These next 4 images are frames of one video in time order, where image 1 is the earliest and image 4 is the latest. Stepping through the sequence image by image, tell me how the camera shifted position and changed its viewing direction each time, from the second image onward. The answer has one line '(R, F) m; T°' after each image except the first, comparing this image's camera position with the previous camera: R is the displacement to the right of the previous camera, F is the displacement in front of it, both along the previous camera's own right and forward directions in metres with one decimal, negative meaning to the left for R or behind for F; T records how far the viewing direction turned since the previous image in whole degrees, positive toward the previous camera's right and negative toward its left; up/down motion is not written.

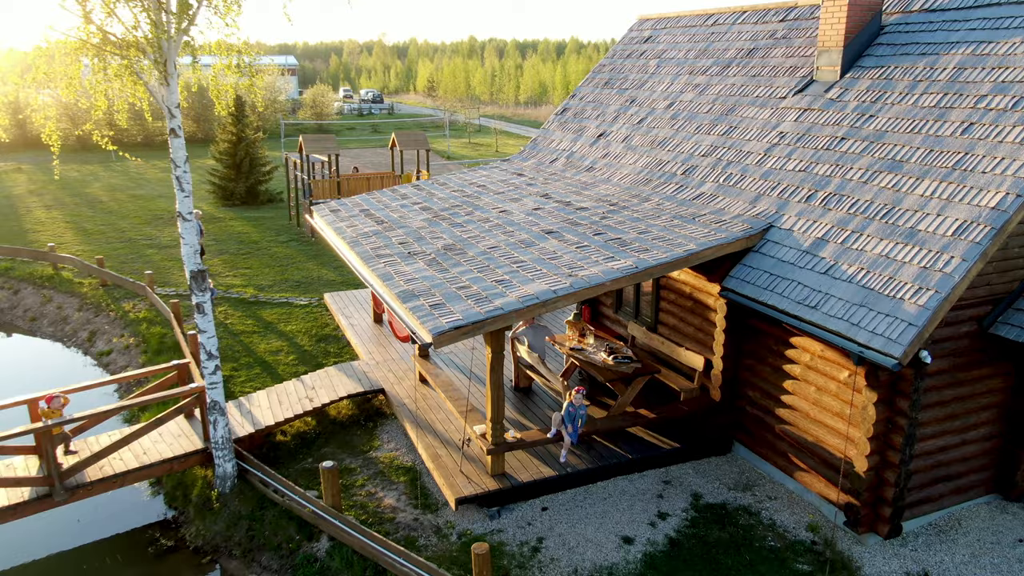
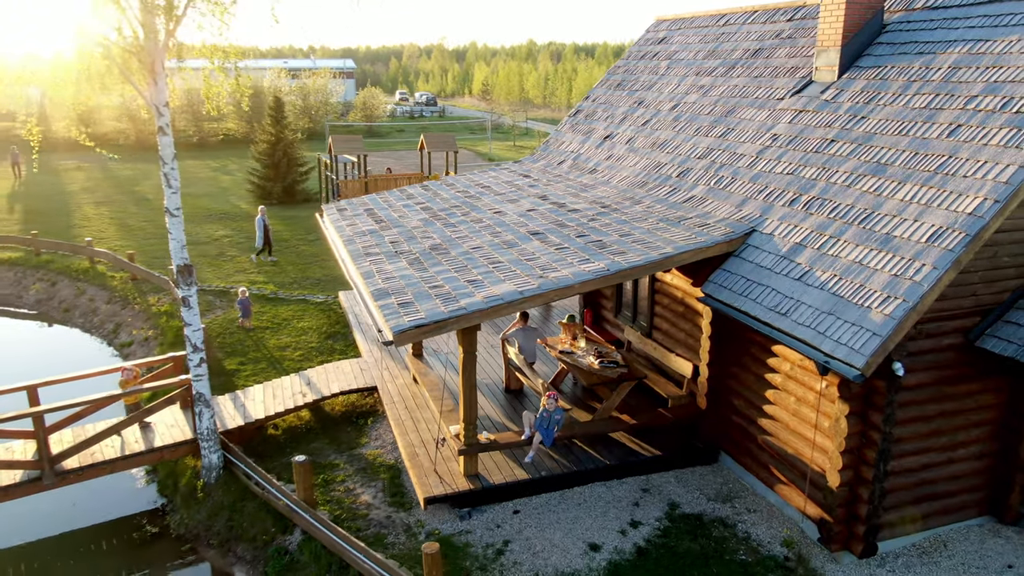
(+0.9, +0.1) m; -4°
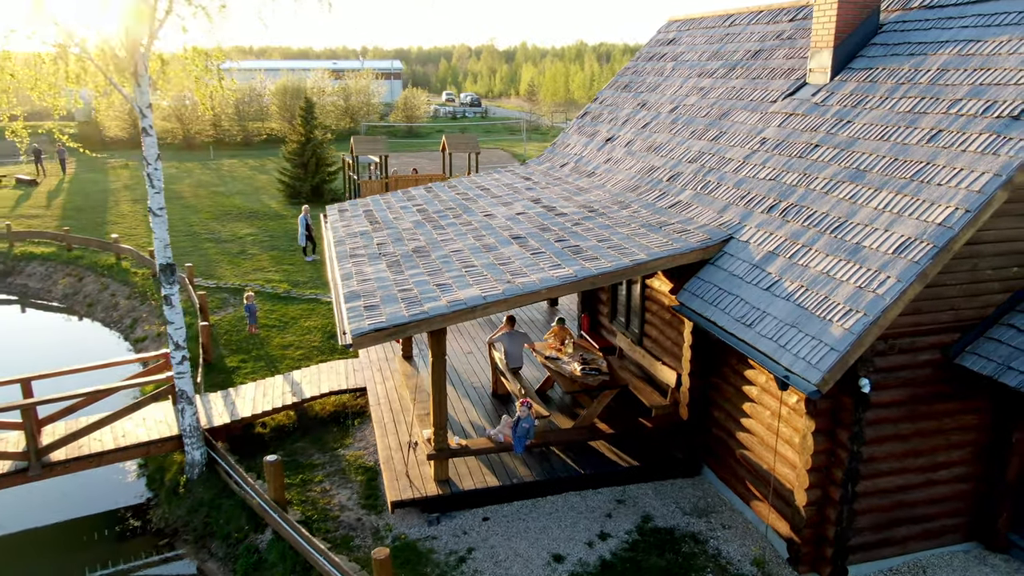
(+0.9, +0.1) m; -3°
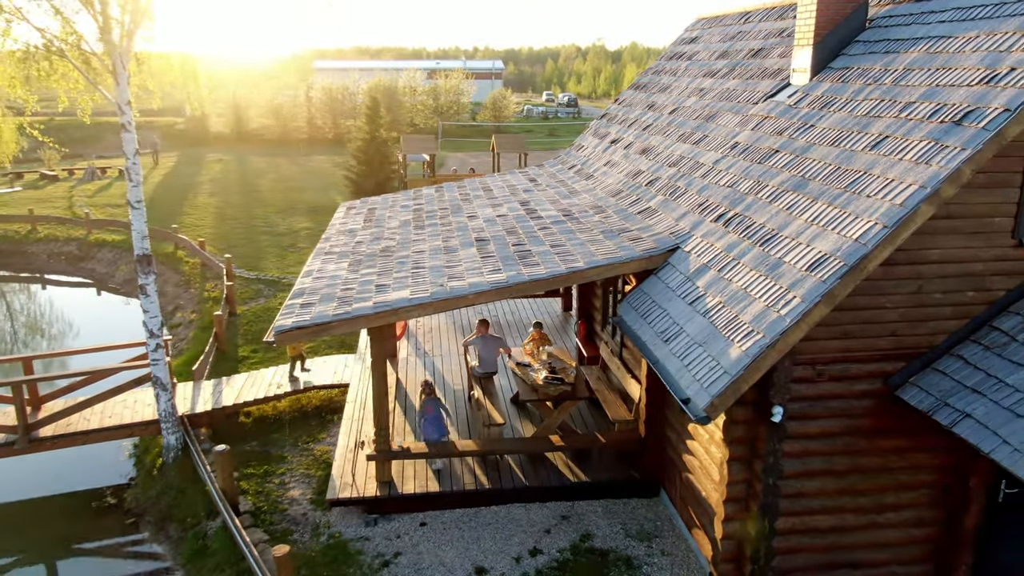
(+1.8, +0.3) m; -7°
